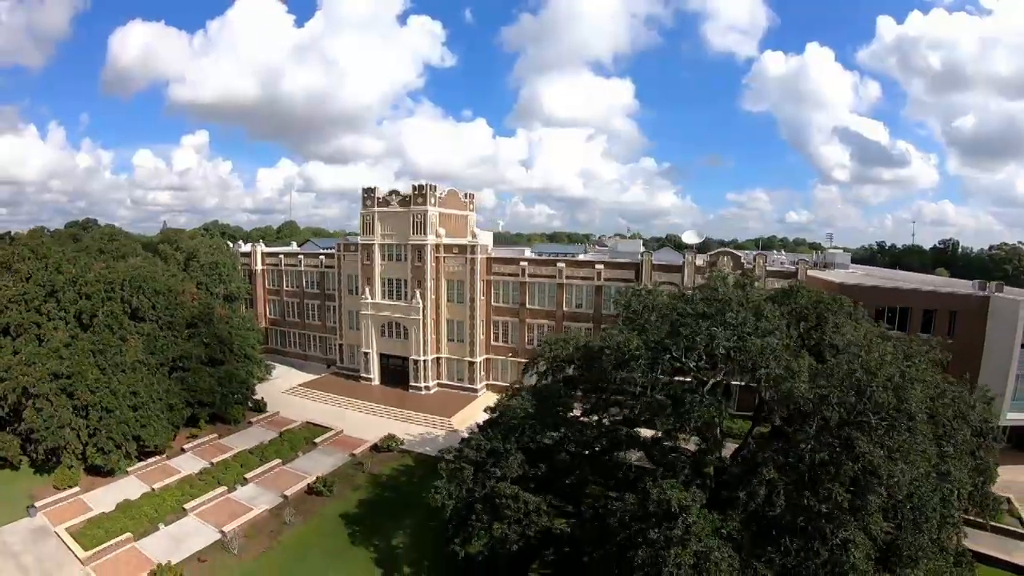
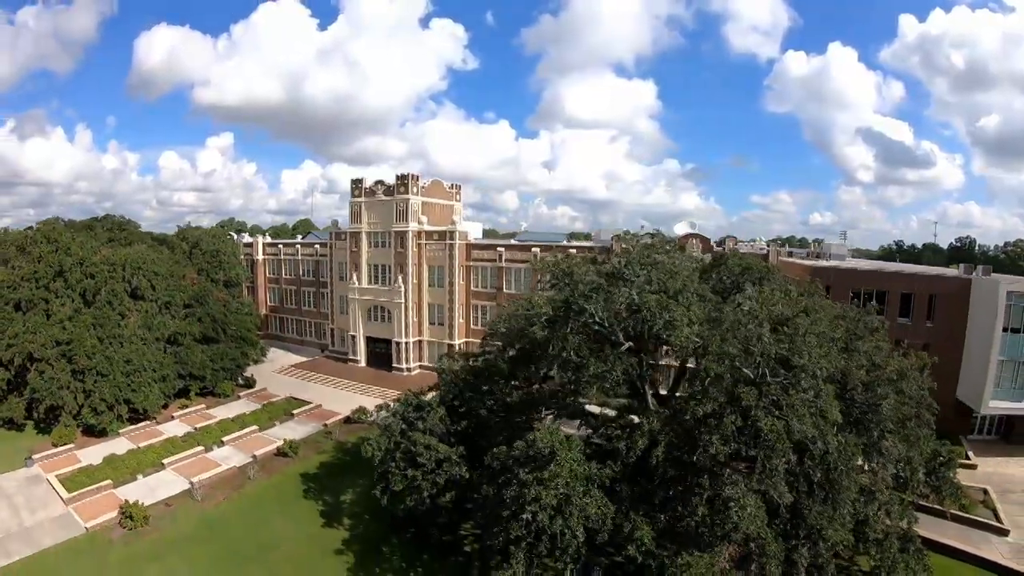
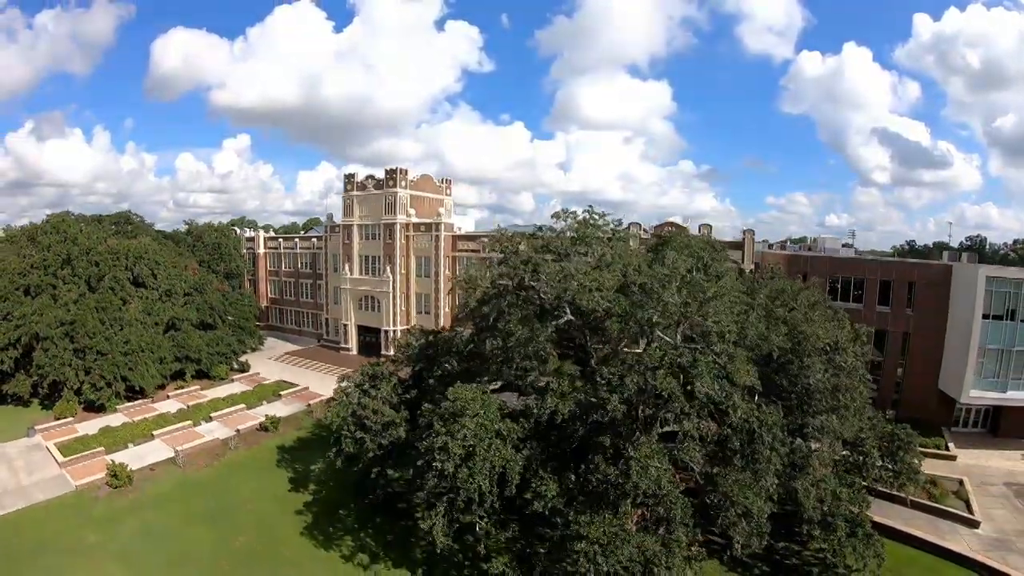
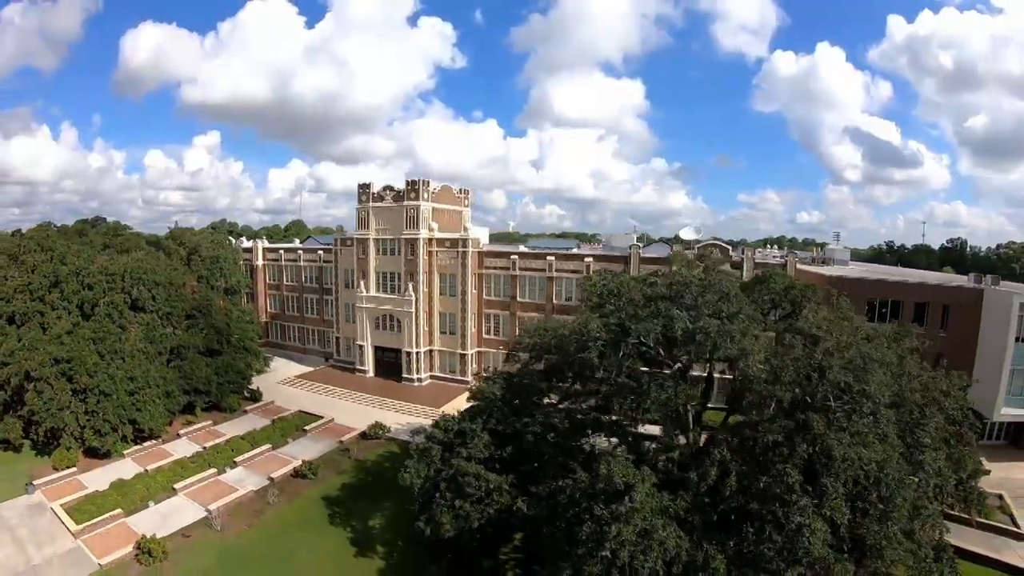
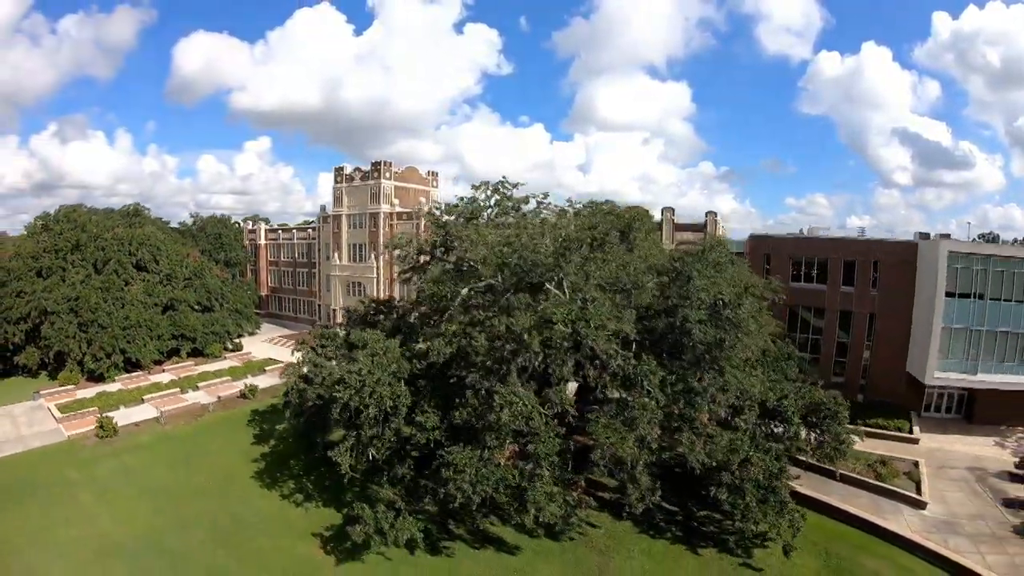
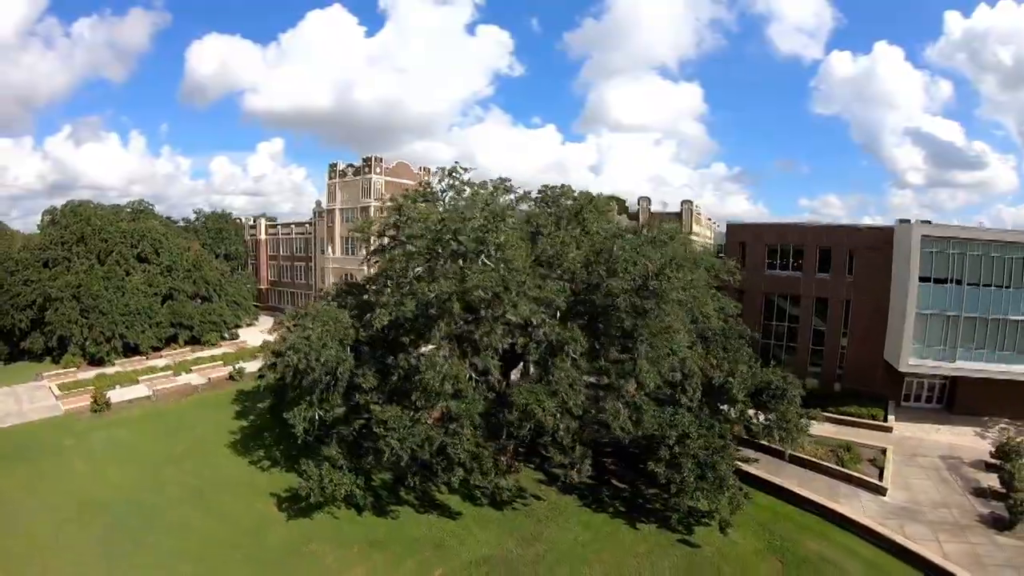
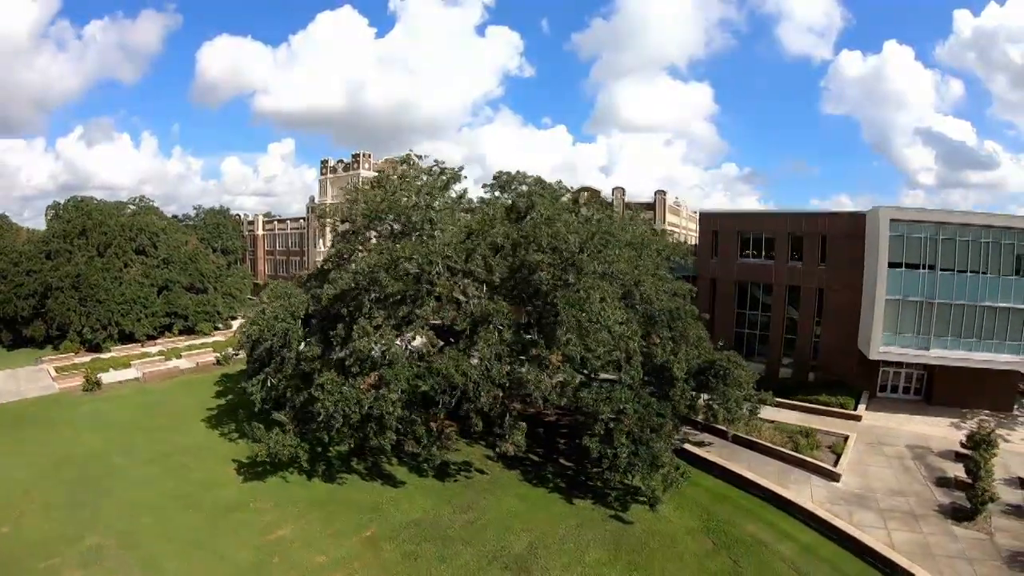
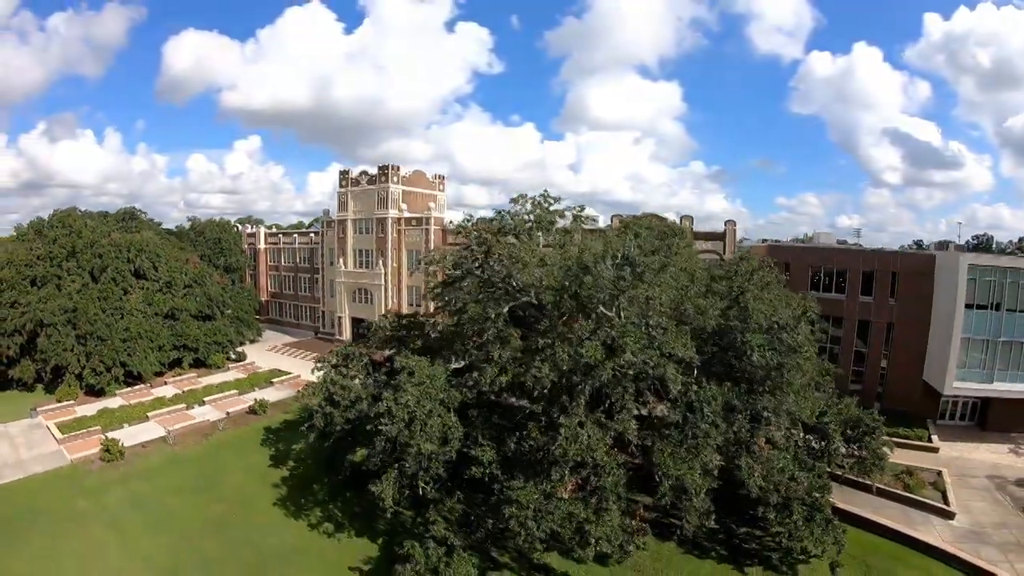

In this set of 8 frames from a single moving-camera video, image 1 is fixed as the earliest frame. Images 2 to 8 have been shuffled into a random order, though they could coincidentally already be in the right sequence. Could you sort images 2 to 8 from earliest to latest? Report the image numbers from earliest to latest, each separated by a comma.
4, 2, 3, 8, 5, 6, 7
